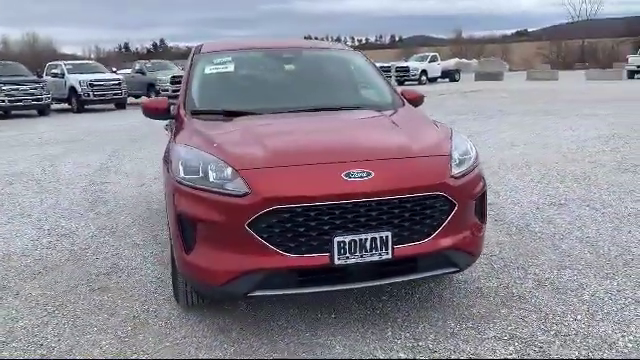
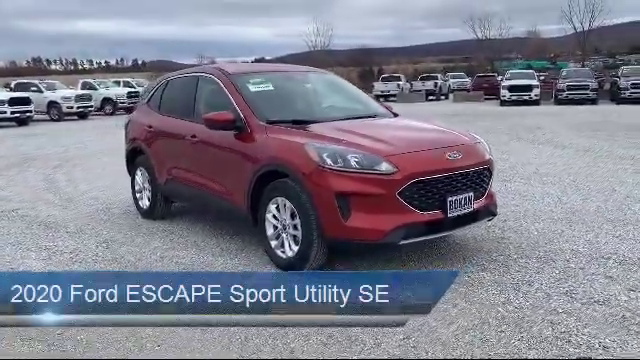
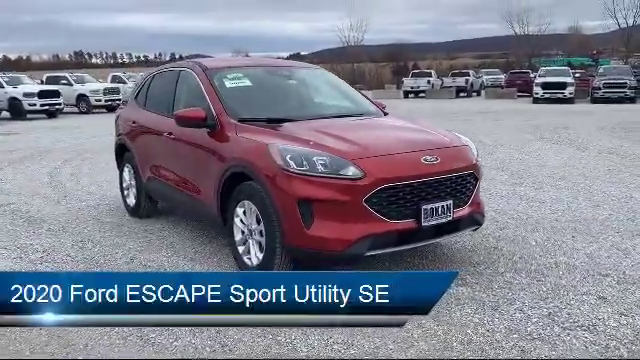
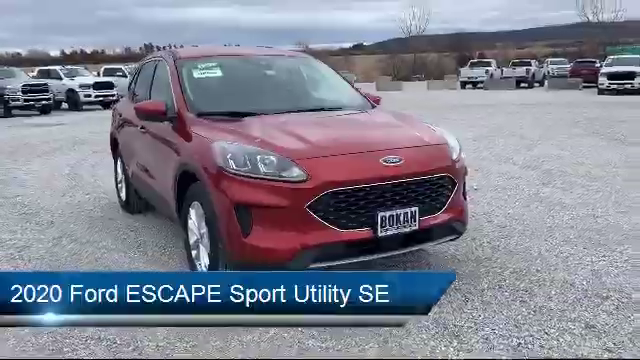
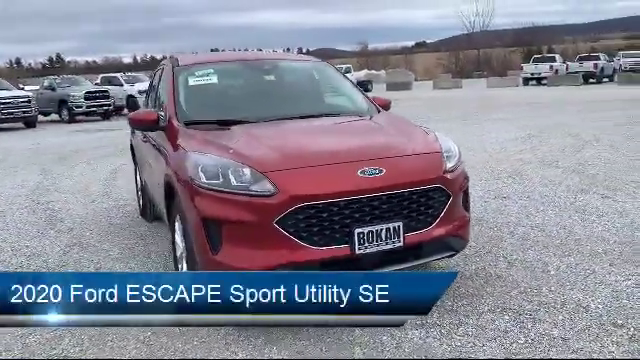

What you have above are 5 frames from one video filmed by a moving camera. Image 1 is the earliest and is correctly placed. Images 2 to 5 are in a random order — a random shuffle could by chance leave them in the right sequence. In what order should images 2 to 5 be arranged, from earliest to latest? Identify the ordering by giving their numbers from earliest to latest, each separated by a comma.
5, 4, 3, 2
